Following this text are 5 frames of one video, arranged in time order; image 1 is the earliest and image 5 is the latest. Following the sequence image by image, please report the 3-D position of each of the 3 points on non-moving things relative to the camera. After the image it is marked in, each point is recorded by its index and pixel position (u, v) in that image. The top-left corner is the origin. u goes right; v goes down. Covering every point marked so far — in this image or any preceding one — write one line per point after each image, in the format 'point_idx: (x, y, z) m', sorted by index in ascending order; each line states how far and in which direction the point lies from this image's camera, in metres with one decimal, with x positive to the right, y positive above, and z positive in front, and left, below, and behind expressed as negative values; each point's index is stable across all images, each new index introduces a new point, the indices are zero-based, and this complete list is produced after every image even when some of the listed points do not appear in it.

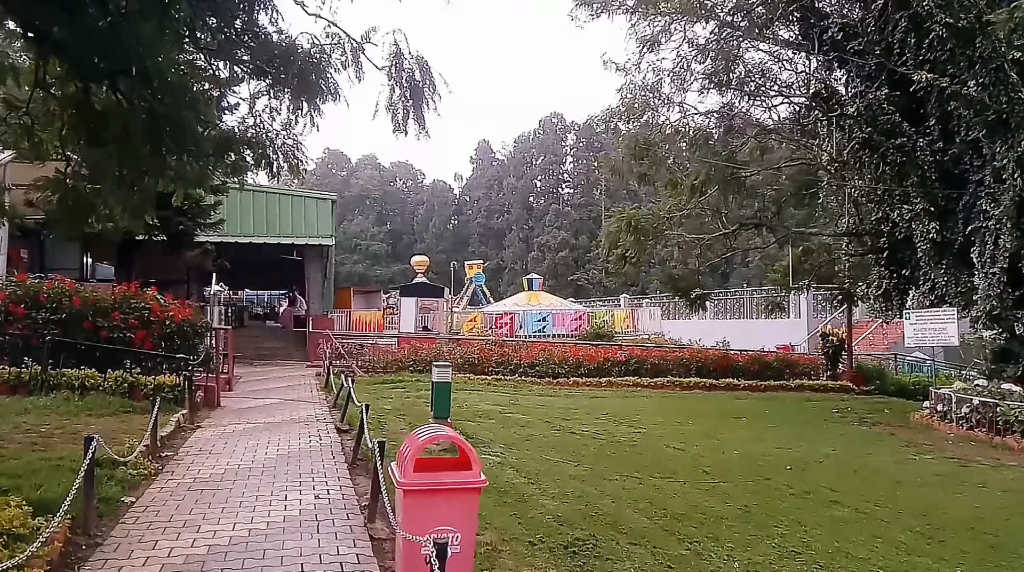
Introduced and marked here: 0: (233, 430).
0: (-2.6, -1.3, +7.4) m
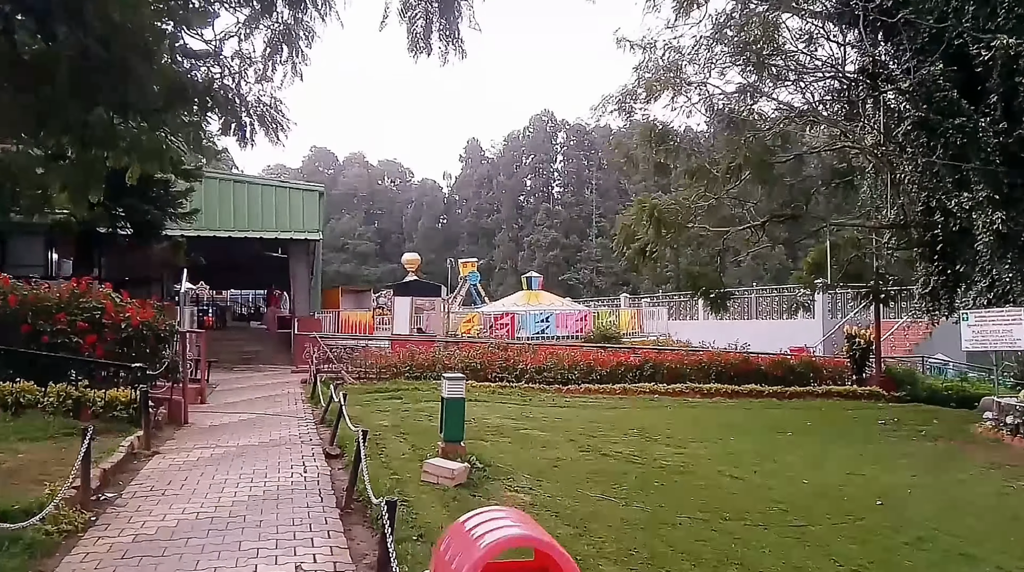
0: (-2.4, -1.3, +6.1) m
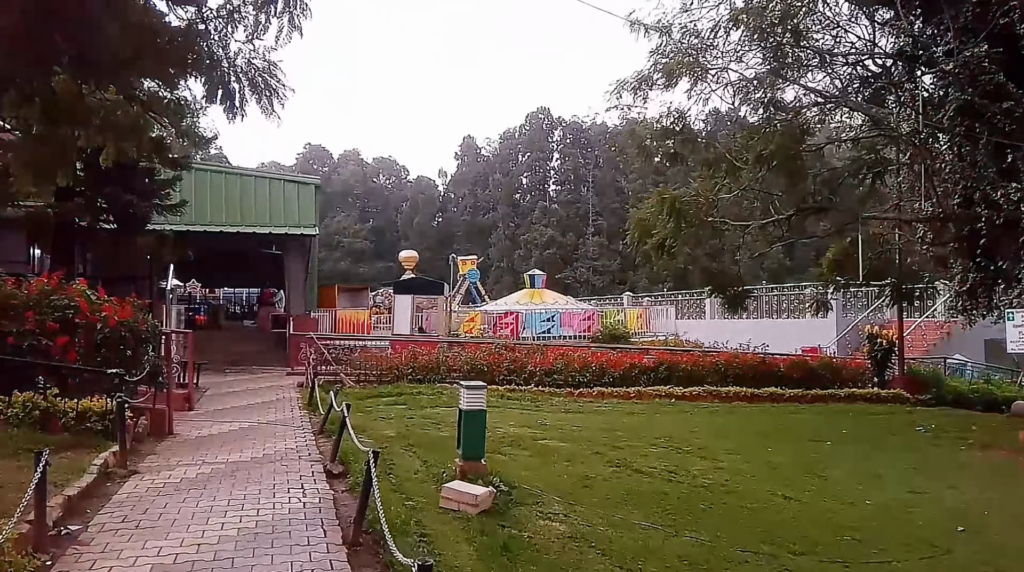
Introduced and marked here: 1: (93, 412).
0: (-2.2, -1.3, +5.3) m
1: (-3.1, -0.9, +6.0) m
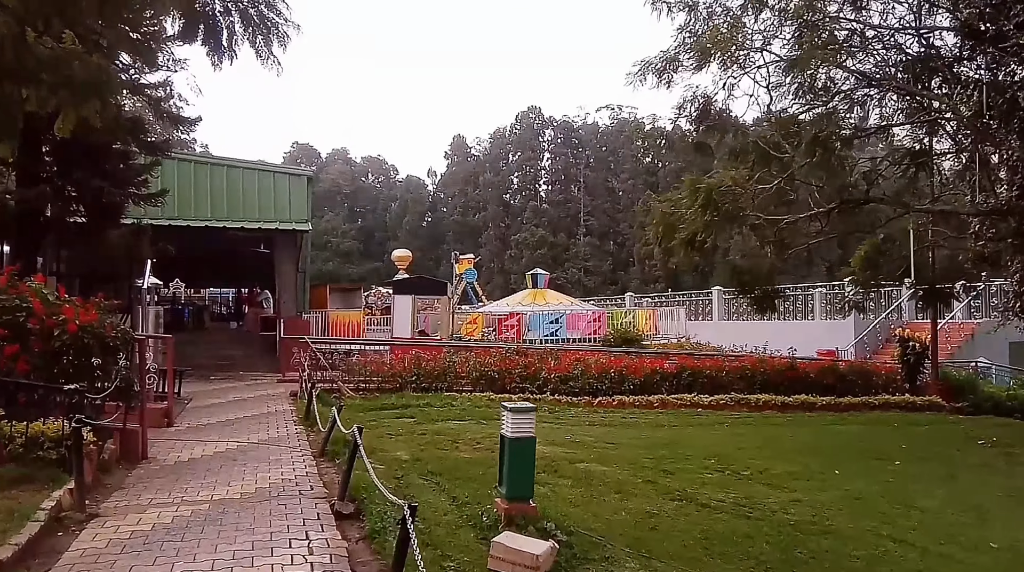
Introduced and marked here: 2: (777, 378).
0: (-1.9, -1.2, +4.2) m
1: (-2.8, -0.9, +4.9) m
2: (+4.3, -1.5, +13.1) m
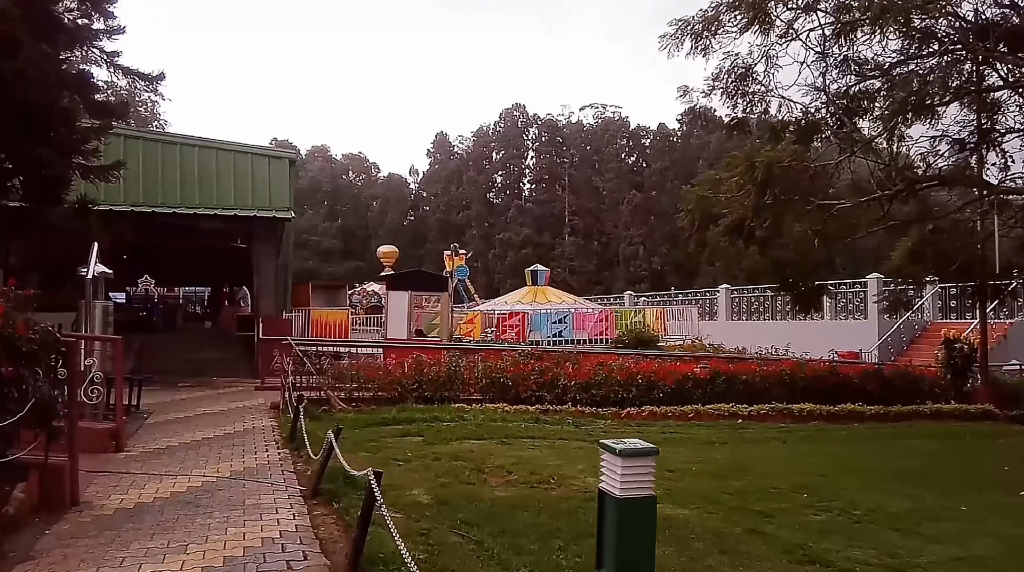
0: (-1.5, -1.2, +2.7) m
1: (-2.5, -0.8, +3.4) m
2: (+4.5, -1.4, +11.7) m
